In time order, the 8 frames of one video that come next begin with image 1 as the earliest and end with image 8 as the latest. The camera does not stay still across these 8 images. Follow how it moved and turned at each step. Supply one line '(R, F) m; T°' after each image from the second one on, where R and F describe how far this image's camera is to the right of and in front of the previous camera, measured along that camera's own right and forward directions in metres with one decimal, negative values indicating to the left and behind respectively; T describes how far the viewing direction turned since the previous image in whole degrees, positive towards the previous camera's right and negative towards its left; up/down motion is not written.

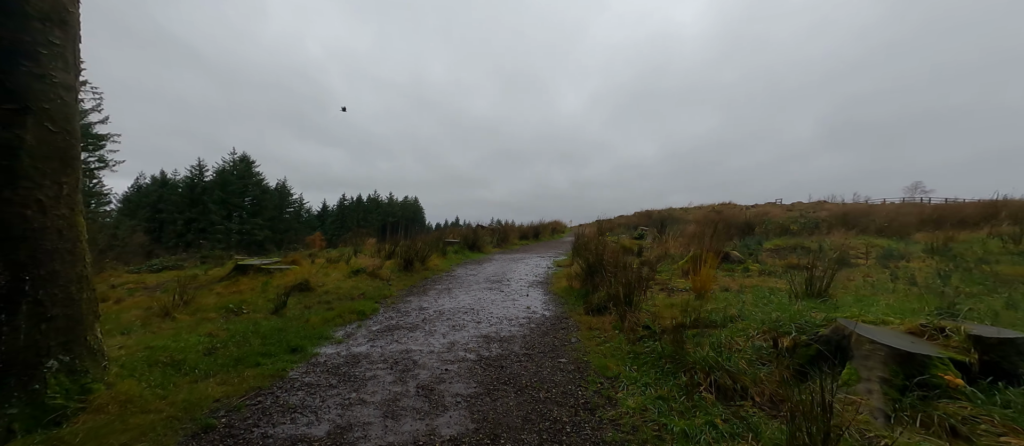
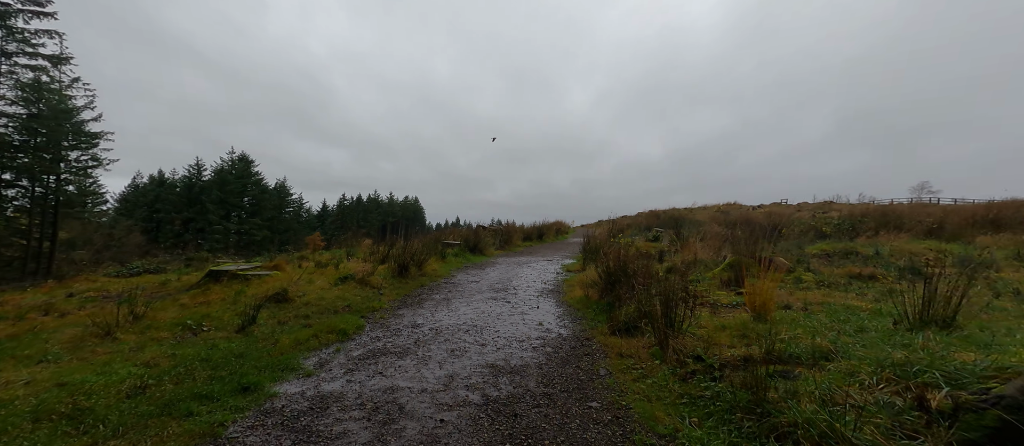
(-0.1, +1.0) m; 0°
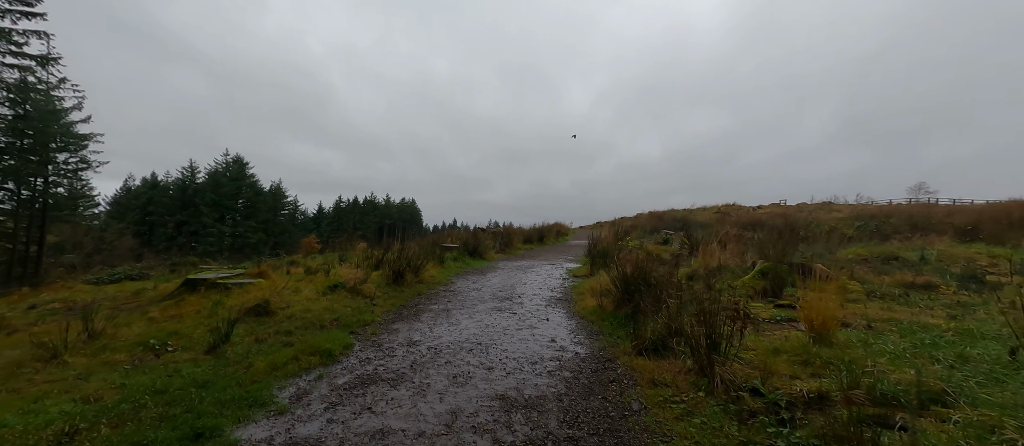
(-0.2, +0.7) m; 0°
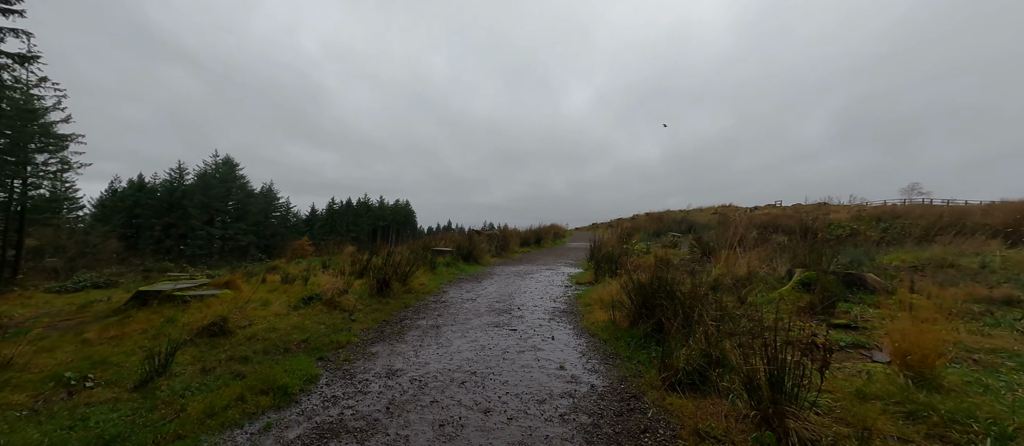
(-0.1, +0.9) m; +1°
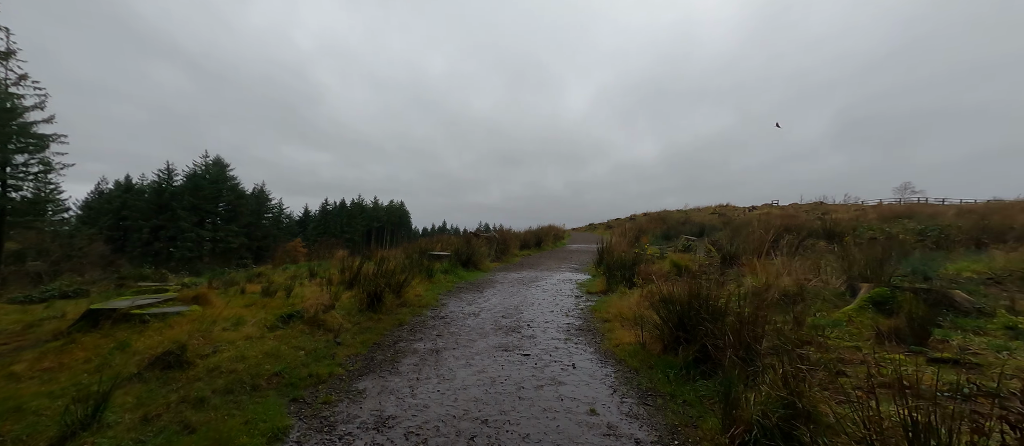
(-0.2, +0.8) m; +1°
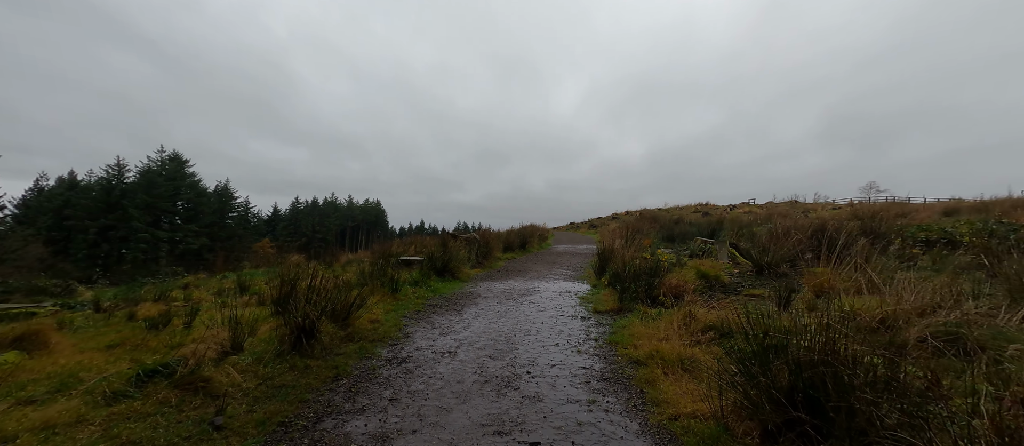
(-0.1, +2.0) m; +3°
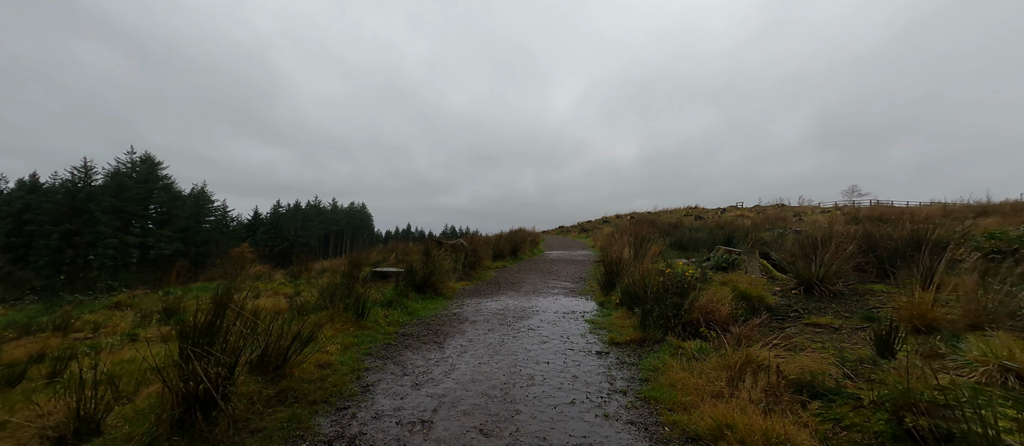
(-0.1, +1.5) m; +2°
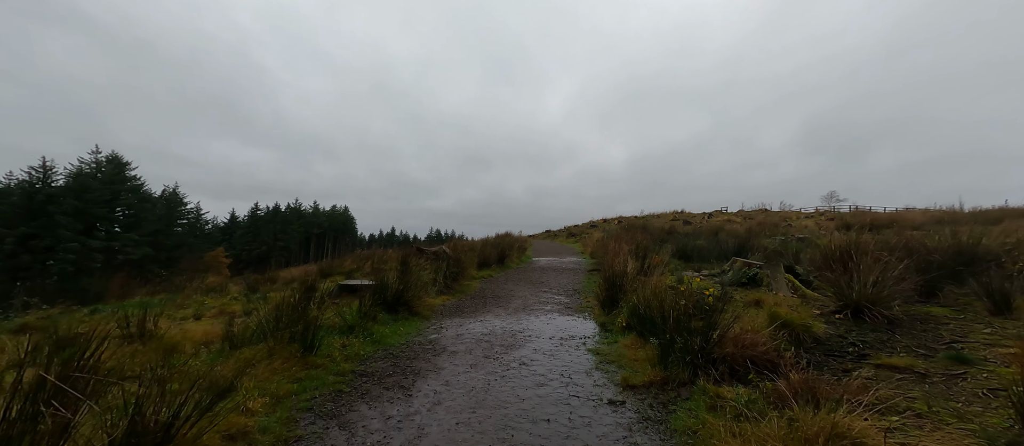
(0.0, +1.2) m; +2°
